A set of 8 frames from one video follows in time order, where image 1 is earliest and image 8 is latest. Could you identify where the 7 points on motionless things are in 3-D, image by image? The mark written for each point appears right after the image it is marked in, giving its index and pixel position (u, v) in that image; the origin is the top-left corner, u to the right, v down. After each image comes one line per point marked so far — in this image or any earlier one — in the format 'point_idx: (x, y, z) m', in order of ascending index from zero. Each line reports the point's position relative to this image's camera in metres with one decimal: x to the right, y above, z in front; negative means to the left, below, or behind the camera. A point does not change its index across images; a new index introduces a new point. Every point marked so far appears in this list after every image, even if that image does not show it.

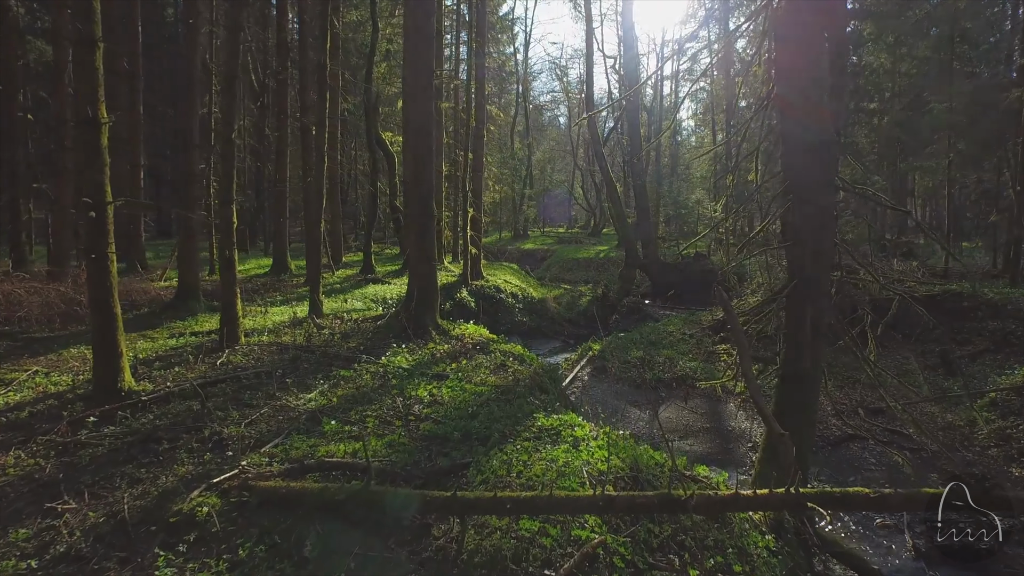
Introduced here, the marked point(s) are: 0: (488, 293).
0: (-1.4, -0.3, +19.8) m
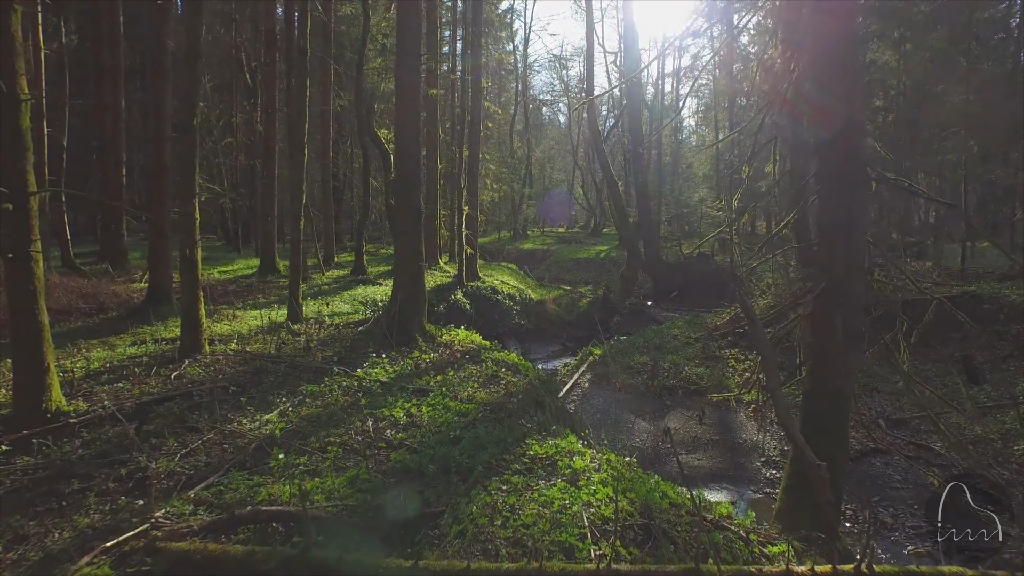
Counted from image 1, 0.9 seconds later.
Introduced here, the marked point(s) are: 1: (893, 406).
0: (-1.5, -0.4, +19.0) m
1: (+11.2, -3.5, +11.1) m
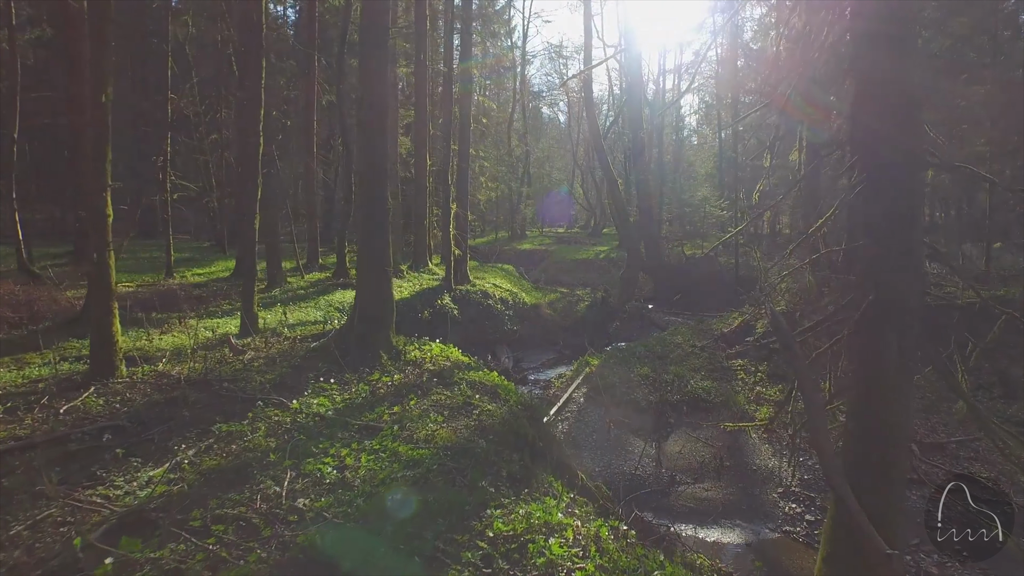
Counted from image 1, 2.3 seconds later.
0: (-1.9, -0.5, +17.9) m
1: (+10.8, -3.6, +9.9) m
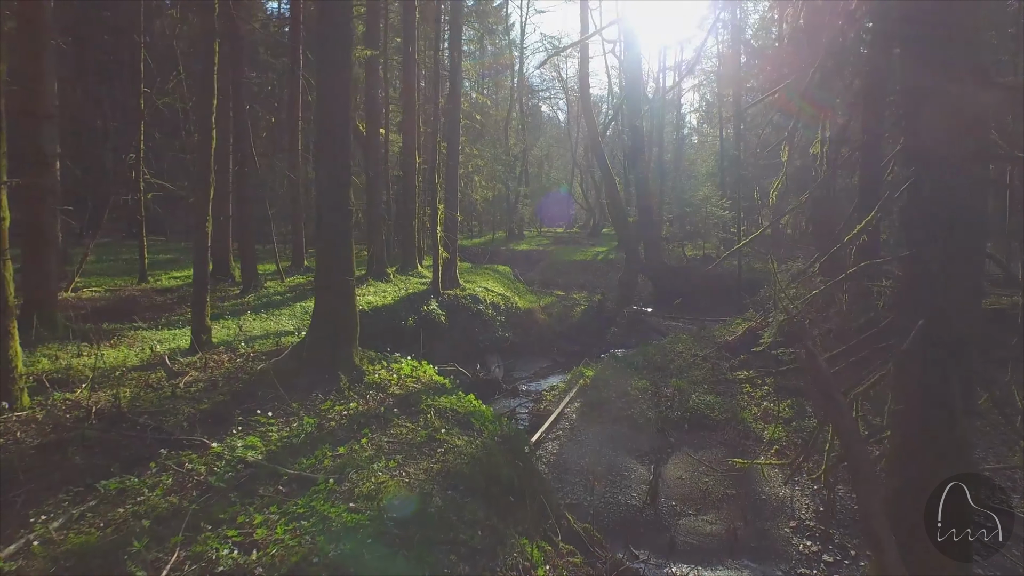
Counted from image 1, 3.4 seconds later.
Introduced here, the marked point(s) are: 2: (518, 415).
0: (-2.3, -0.7, +16.9) m
1: (+10.4, -3.9, +9.0) m
2: (+0.2, -4.2, +12.3) m
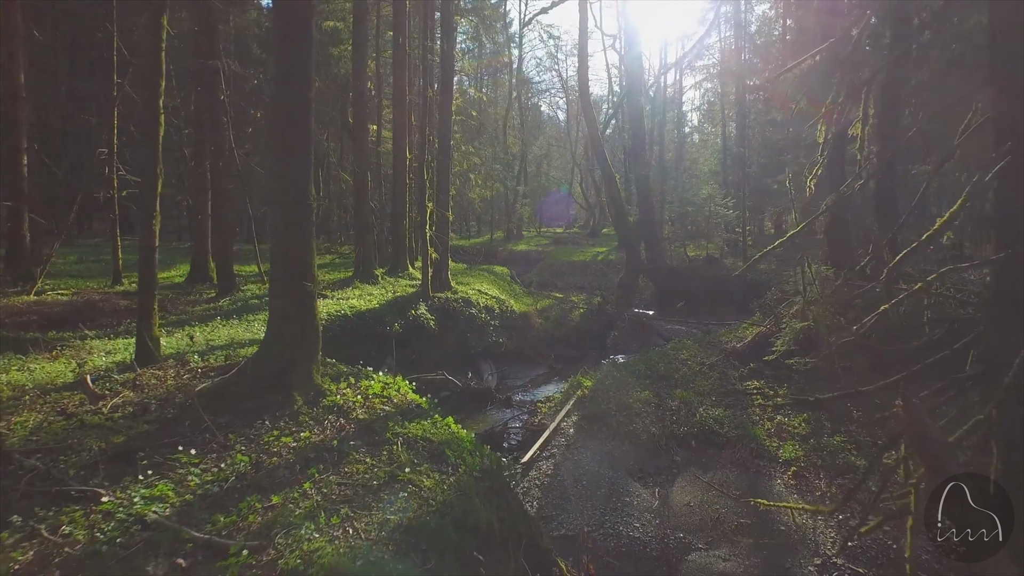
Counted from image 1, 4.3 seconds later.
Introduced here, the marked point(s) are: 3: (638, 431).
0: (-2.5, -0.9, +16.0) m
1: (+10.1, -4.0, +8.0) m
2: (-0.1, -4.3, +11.4) m
3: (+3.4, -3.9, +10.3) m
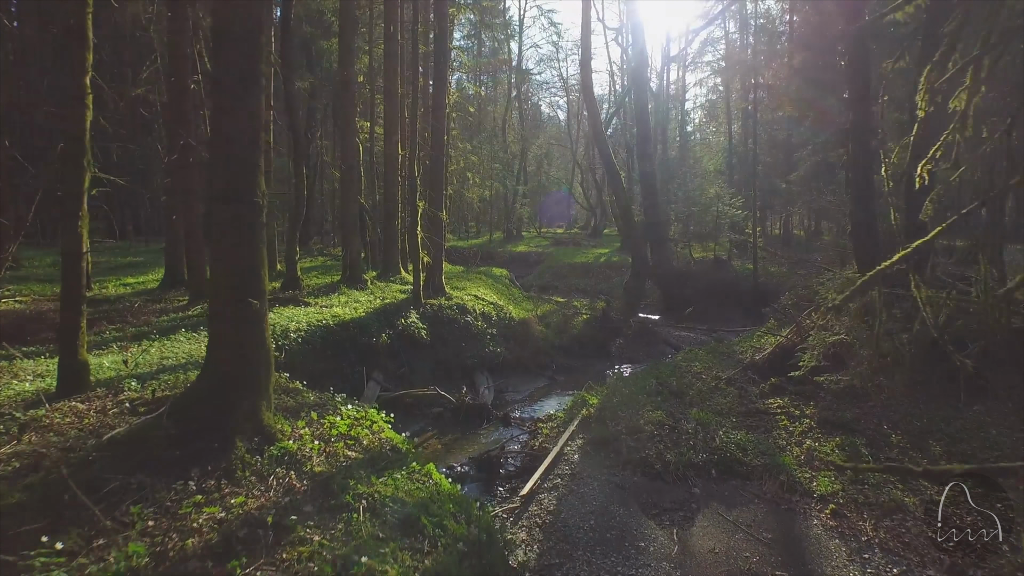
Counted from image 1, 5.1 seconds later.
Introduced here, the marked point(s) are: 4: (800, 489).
0: (-2.6, -1.1, +14.9) m
1: (+10.1, -4.2, +6.9) m
2: (-0.1, -4.6, +10.2) m
3: (+3.4, -4.1, +9.2) m
4: (+6.3, -4.4, +8.2) m
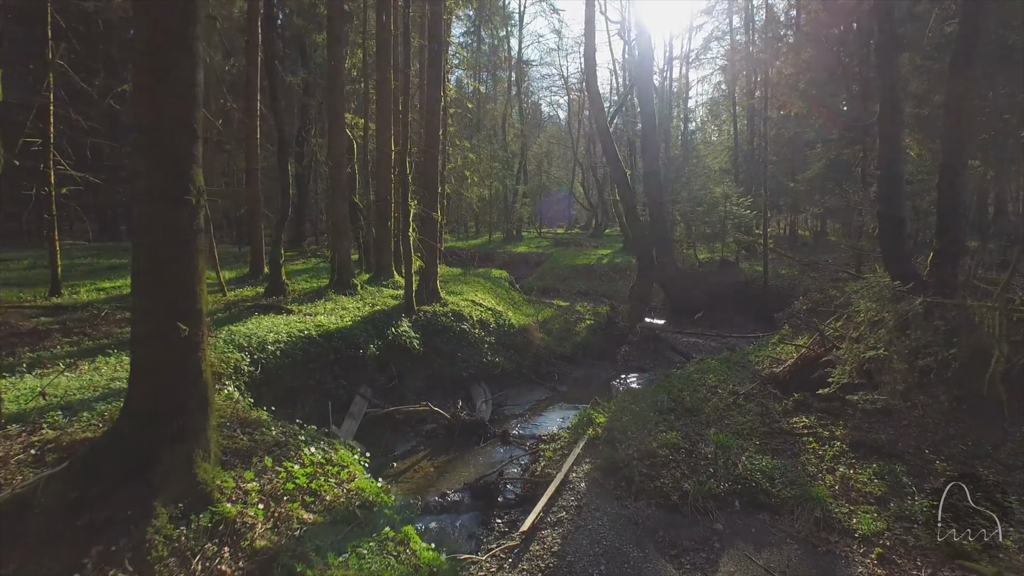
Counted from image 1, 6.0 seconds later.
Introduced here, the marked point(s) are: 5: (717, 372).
0: (-2.6, -1.3, +13.9) m
1: (+10.1, -4.4, +5.9) m
2: (-0.1, -4.8, +9.2) m
3: (+3.3, -4.3, +8.2) m
4: (+6.2, -4.6, +7.2) m
5: (+7.0, -2.8, +12.8) m
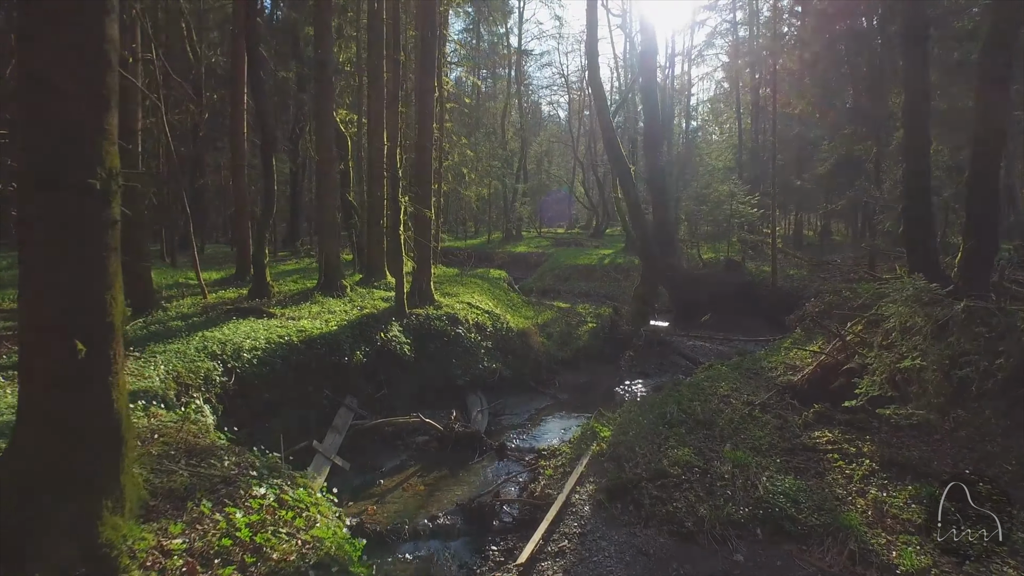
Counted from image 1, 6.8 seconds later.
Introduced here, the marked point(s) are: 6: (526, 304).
0: (-2.7, -1.3, +13.1) m
1: (+10.0, -4.5, +5.1) m
2: (-0.2, -4.8, +8.4) m
3: (+3.3, -4.4, +7.4) m
4: (+6.2, -4.6, +6.4) m
5: (+6.9, -2.9, +12.0) m
6: (+0.8, -0.9, +19.7) m
